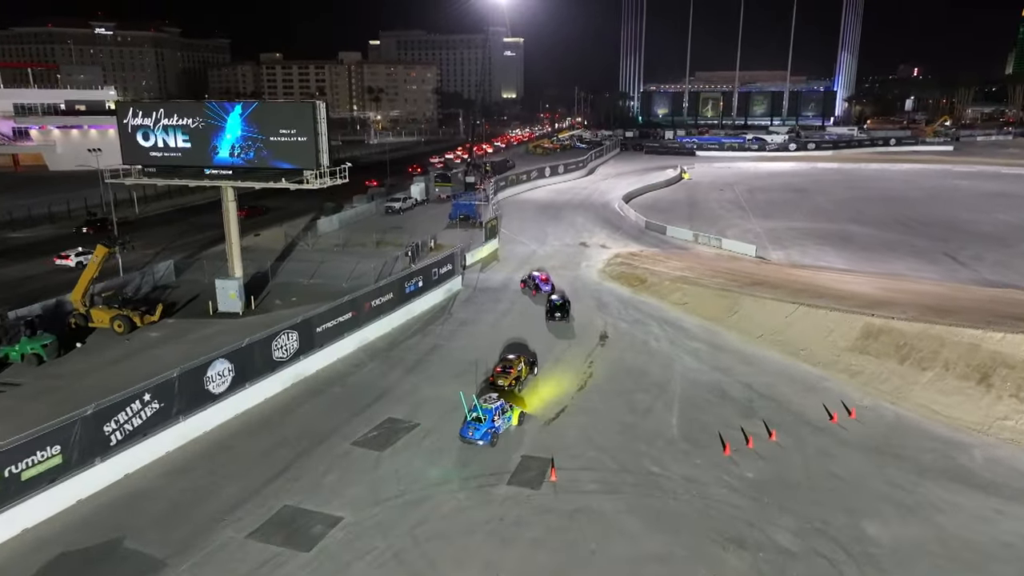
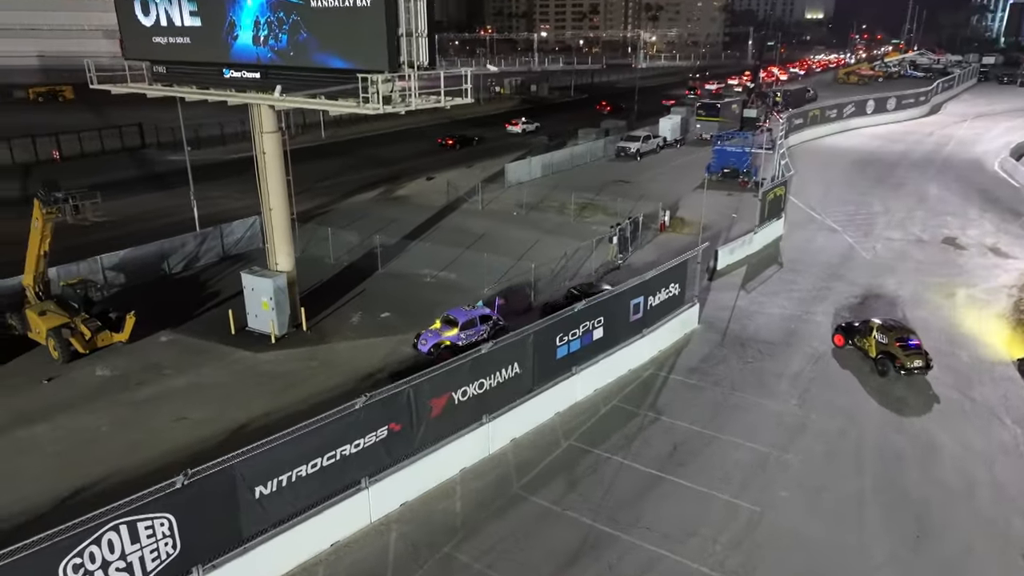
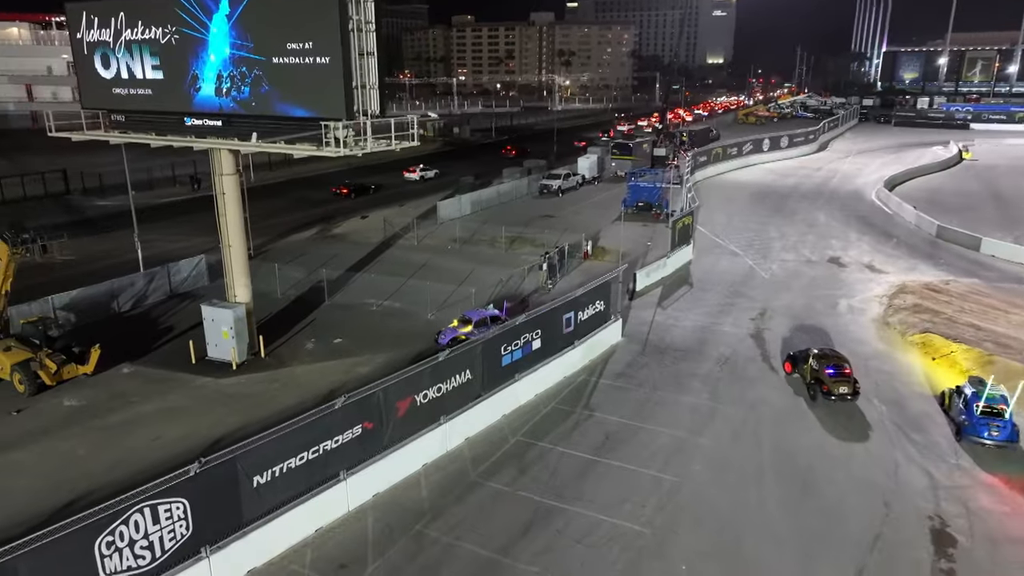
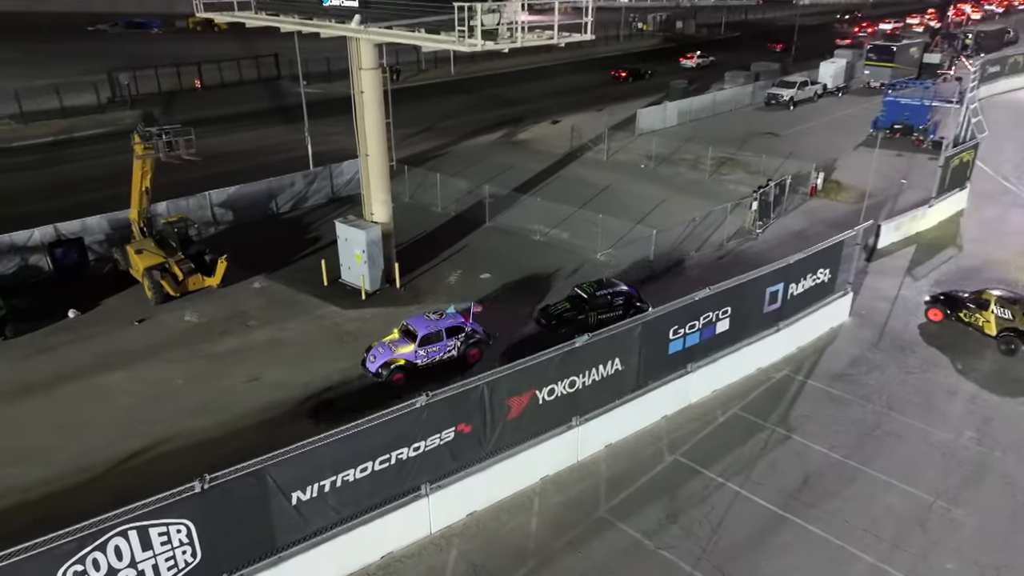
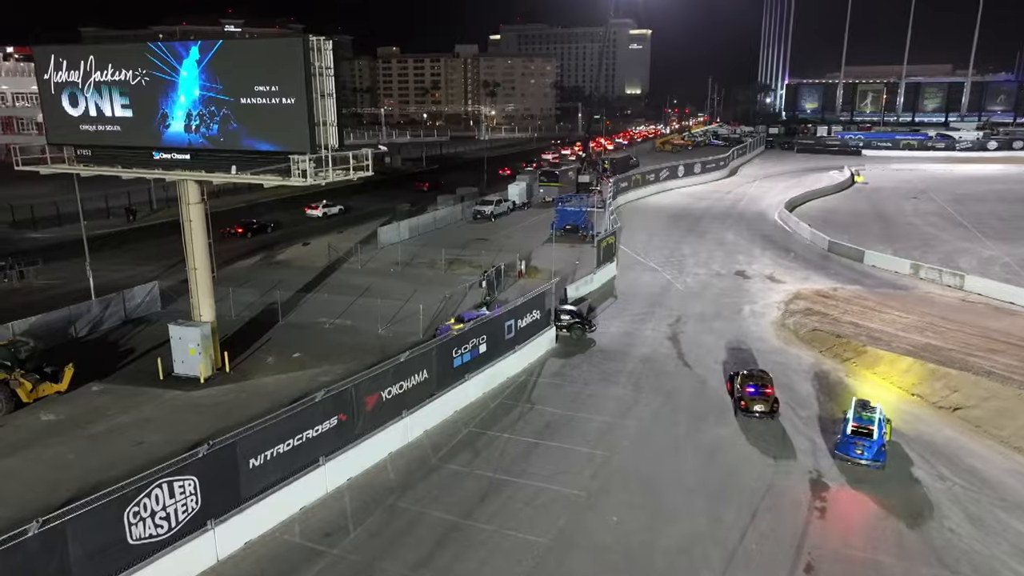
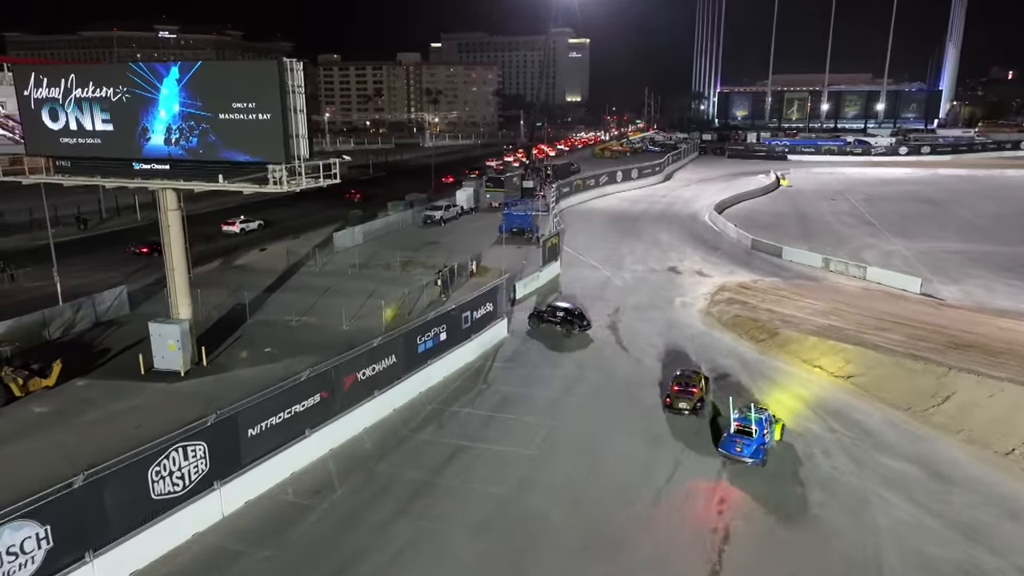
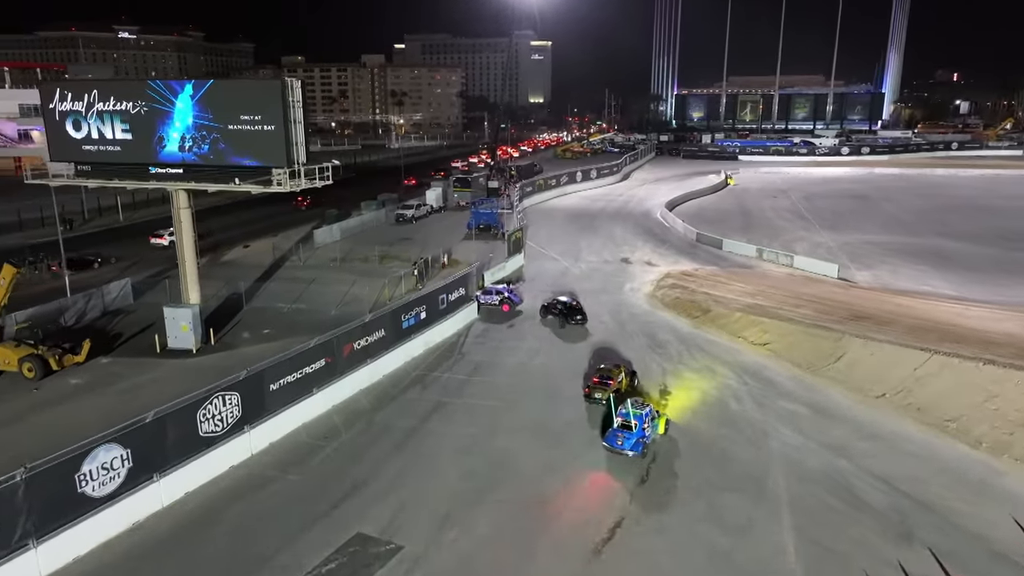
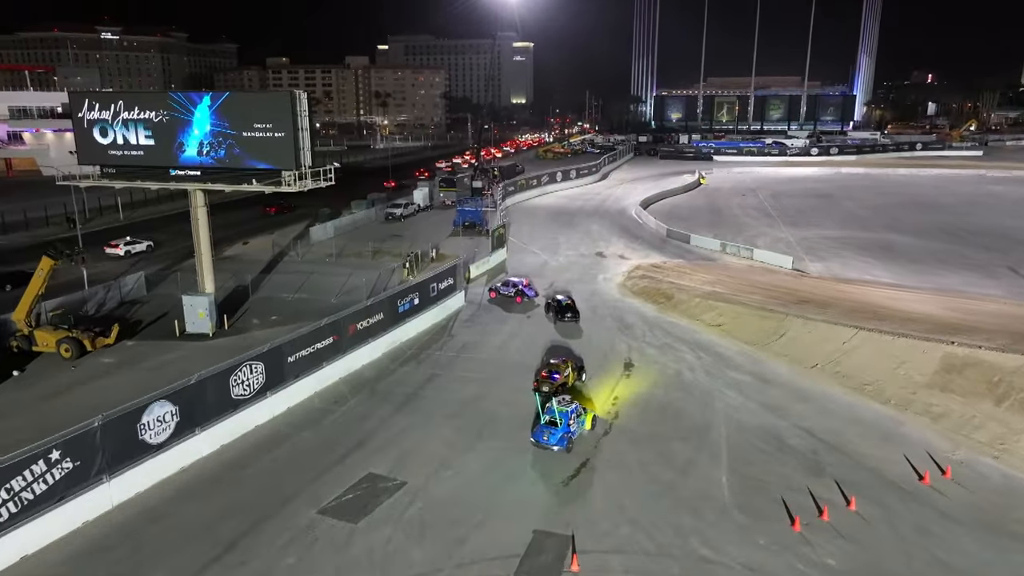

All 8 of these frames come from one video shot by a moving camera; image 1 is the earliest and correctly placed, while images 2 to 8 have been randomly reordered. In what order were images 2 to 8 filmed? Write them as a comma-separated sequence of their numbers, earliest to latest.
8, 7, 6, 5, 3, 2, 4
